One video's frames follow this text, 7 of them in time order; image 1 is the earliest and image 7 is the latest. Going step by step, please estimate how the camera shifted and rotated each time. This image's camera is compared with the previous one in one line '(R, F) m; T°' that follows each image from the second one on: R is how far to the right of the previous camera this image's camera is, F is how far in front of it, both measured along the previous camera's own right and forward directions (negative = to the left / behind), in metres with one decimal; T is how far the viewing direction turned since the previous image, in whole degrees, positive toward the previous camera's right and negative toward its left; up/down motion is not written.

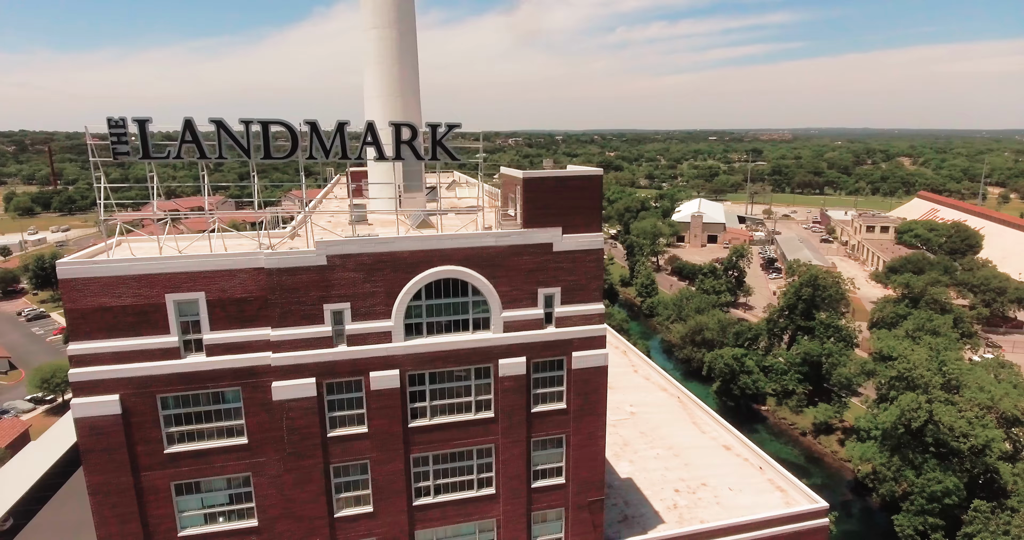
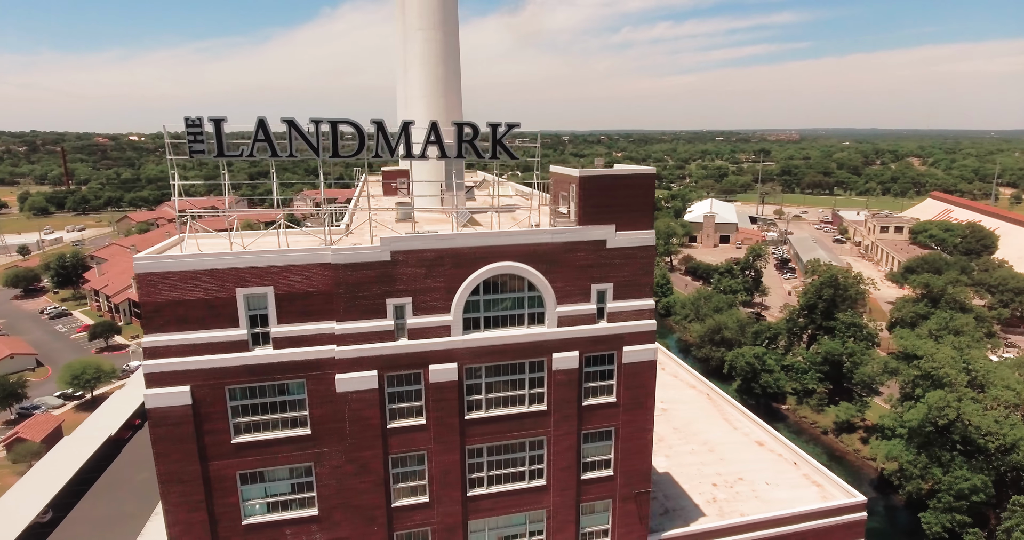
(-1.9, -0.5) m; 0°
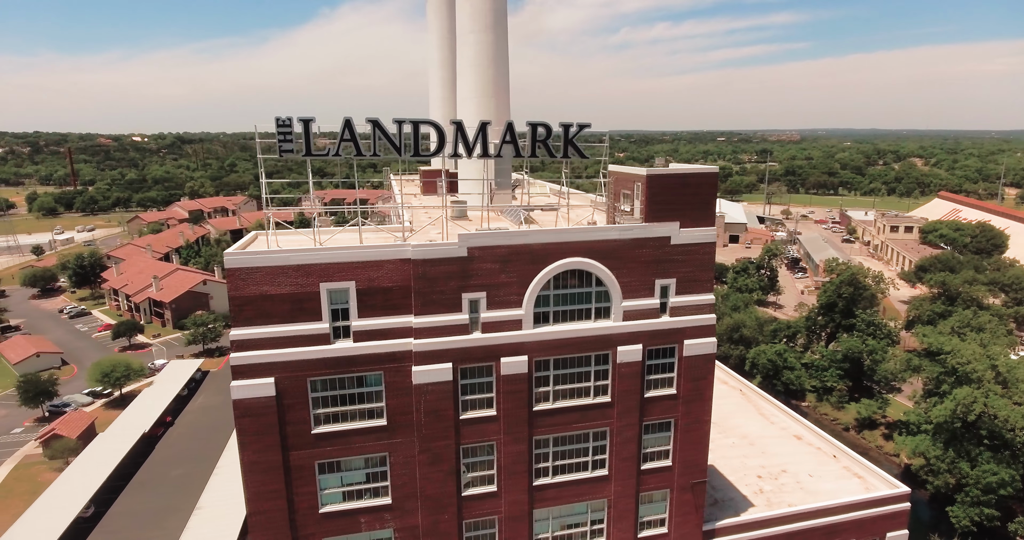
(-2.6, -0.6) m; 0°
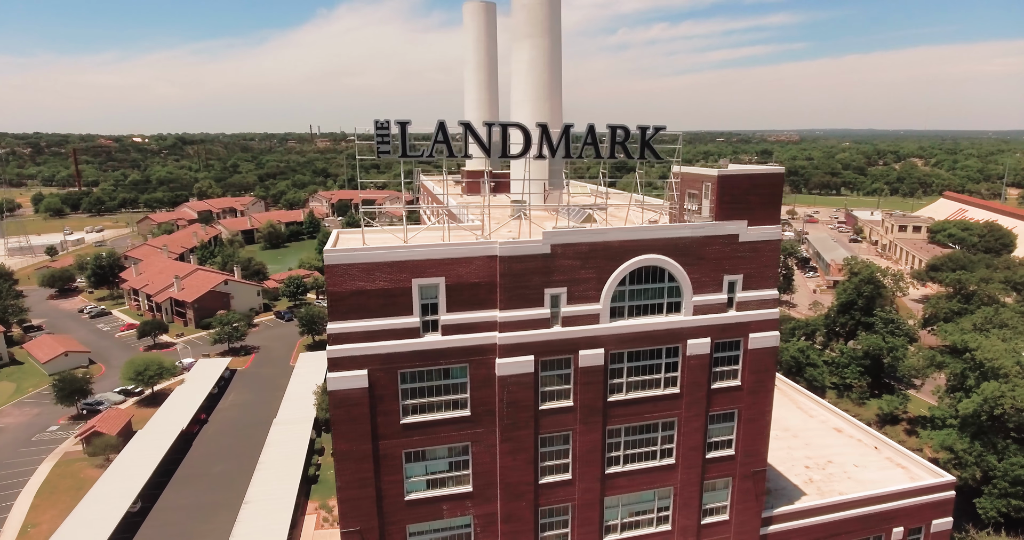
(-3.1, -0.9) m; 0°
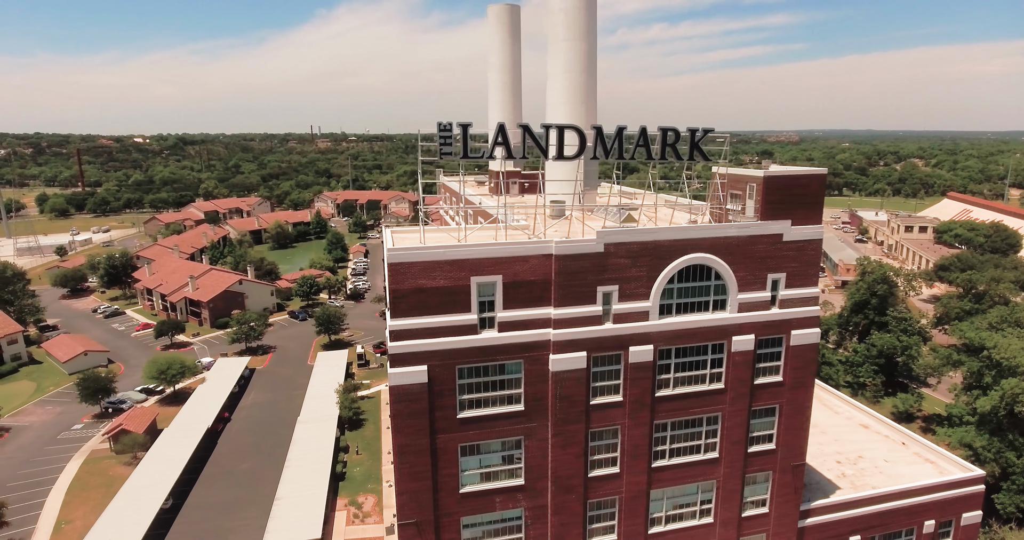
(-2.1, -0.6) m; 0°
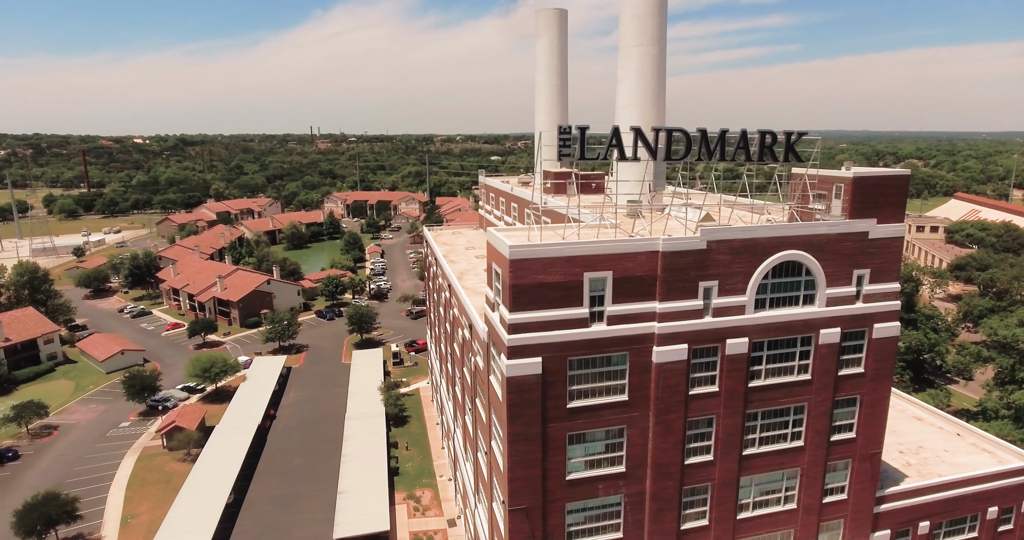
(-4.5, -1.0) m; 0°
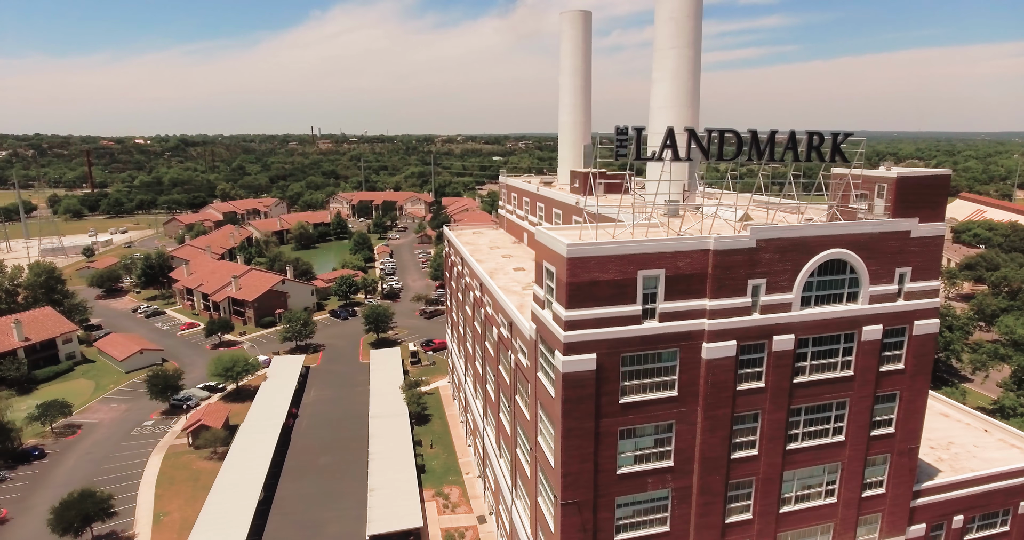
(-2.2, -0.4) m; 0°
